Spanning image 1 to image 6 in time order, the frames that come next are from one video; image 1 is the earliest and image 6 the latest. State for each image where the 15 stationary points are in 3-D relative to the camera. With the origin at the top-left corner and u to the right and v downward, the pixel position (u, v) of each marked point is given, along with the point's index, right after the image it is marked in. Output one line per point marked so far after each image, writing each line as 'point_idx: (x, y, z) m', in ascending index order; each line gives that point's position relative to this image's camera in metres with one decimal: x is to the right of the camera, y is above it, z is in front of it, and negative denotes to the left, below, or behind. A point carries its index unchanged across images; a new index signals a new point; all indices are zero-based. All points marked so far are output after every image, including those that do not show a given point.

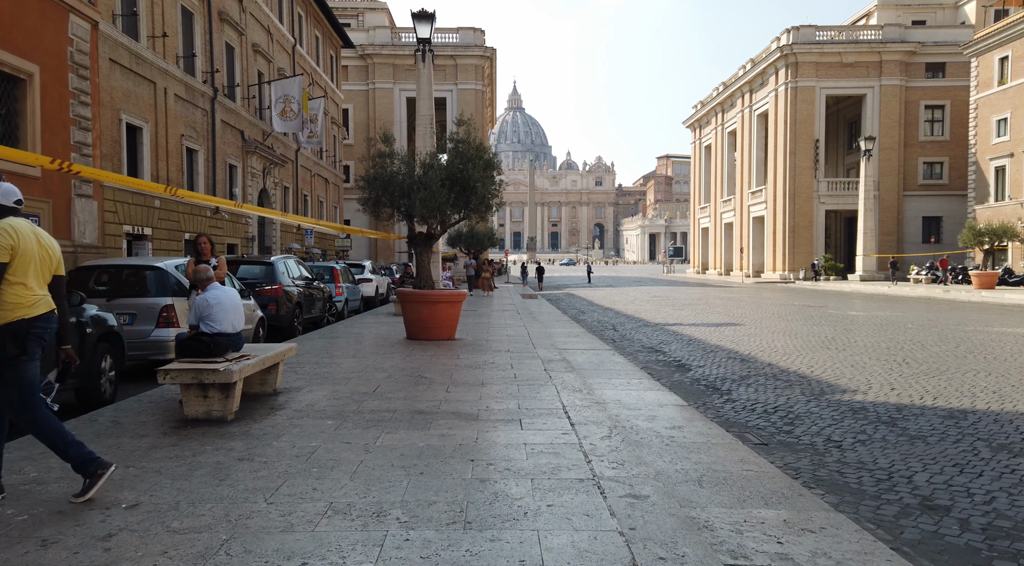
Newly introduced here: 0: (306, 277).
0: (-4.0, +0.1, +15.0) m
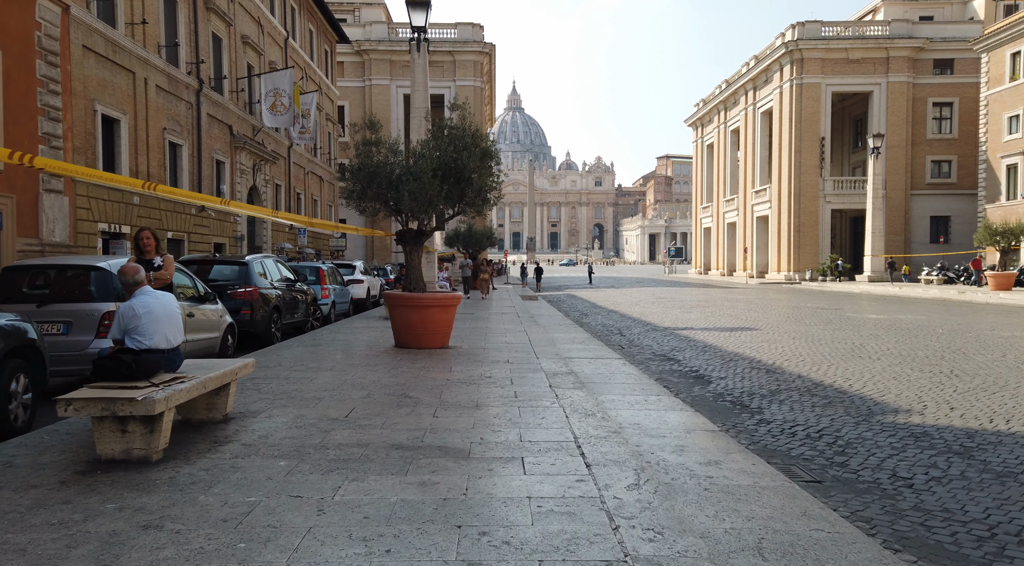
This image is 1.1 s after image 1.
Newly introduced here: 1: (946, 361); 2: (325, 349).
0: (-4.0, +0.1, +13.7) m
1: (+6.1, -1.1, +11.0) m
2: (-2.7, -0.9, +11.3) m
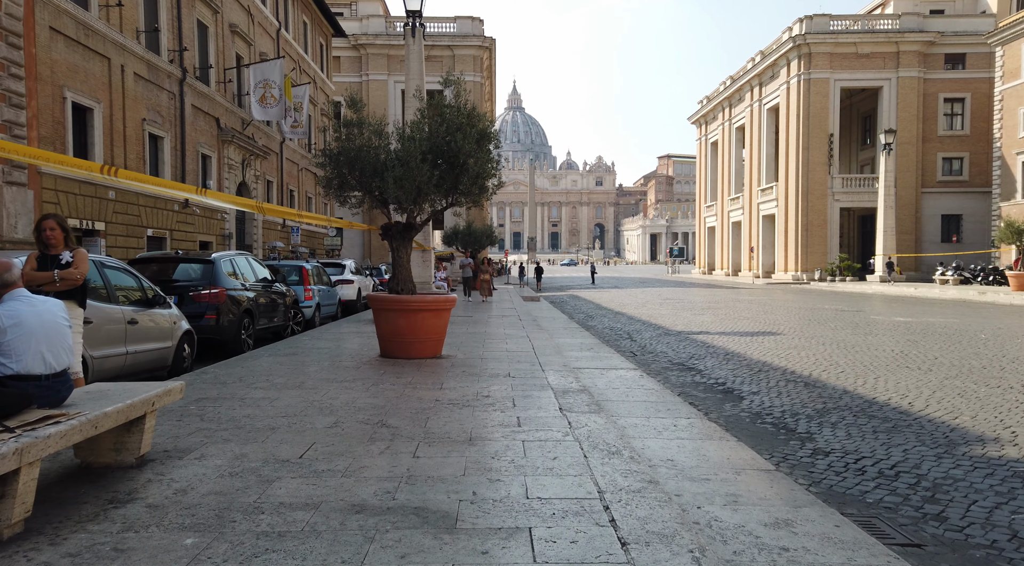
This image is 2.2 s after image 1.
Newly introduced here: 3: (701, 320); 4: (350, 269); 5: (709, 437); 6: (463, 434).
0: (-3.9, +0.1, +12.4) m
1: (+6.1, -1.1, +9.6) m
2: (-2.7, -0.9, +9.9) m
3: (+4.8, -0.9, +19.6) m
4: (-4.0, +0.3, +19.0) m
5: (+1.6, -1.3, +6.3) m
6: (-0.4, -1.1, +5.4) m
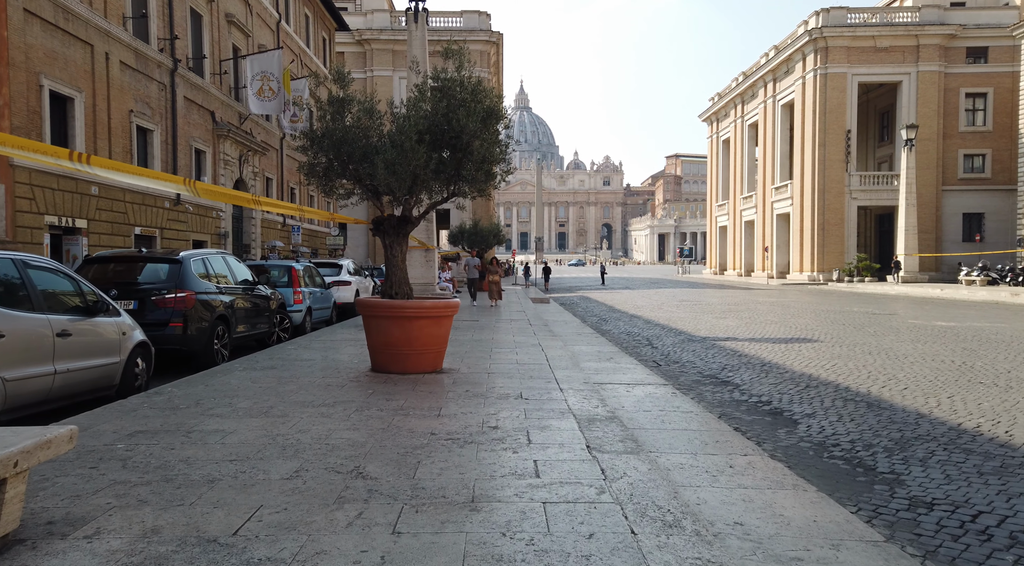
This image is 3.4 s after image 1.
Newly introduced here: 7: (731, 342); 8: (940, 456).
0: (-3.8, 0.0, +11.0) m
1: (+6.3, -1.1, +8.2) m
2: (-2.6, -1.0, +8.5) m
3: (+5.0, -1.0, +18.2) m
4: (-3.8, +0.3, +17.7) m
5: (+1.7, -1.3, +5.0) m
6: (-0.3, -1.1, +4.1) m
7: (+4.1, -1.1, +14.5) m
8: (+3.3, -1.3, +6.0) m
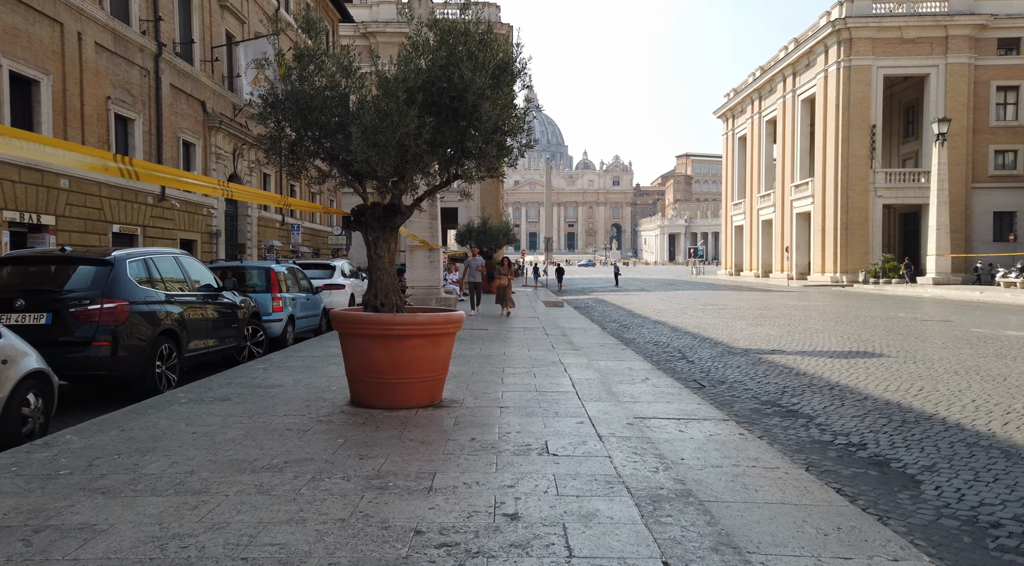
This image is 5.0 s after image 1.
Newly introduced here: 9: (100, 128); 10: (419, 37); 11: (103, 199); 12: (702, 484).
0: (-3.6, 0.0, +9.2) m
1: (+6.4, -1.2, +6.2) m
2: (-2.4, -1.0, +6.6) m
3: (+5.3, -1.1, +16.2) m
4: (-3.5, +0.2, +15.8) m
5: (+1.8, -1.4, +3.0) m
6: (-0.2, -1.1, +2.1) m
7: (+4.3, -1.2, +12.5) m
8: (+3.5, -1.4, +4.1) m
9: (-10.1, +3.8, +19.0) m
10: (-0.8, +2.1, +6.6) m
11: (-10.0, +2.1, +19.1) m
12: (+1.2, -1.2, +4.9) m
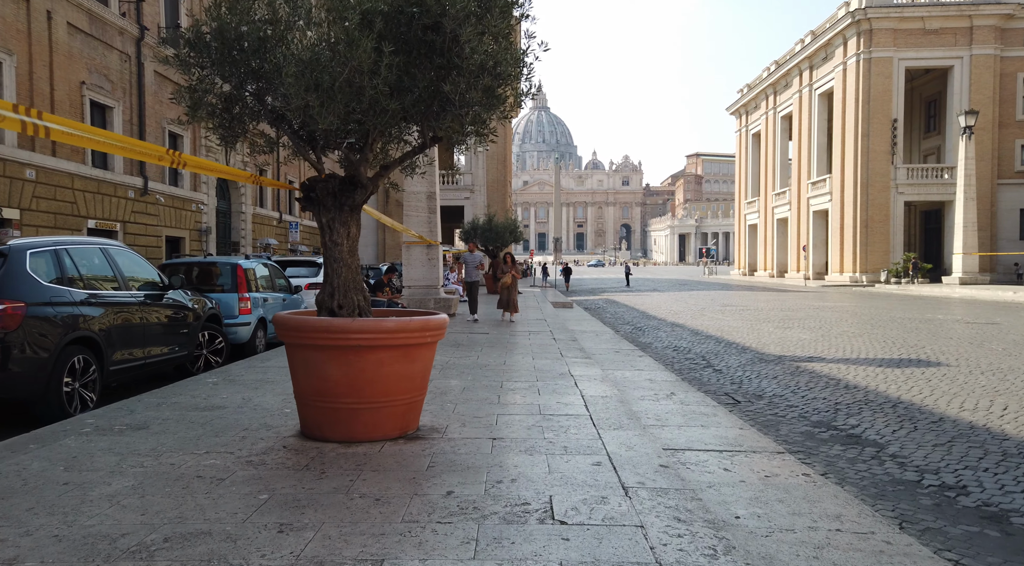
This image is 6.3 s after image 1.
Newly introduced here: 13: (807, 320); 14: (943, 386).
0: (-3.6, 0.0, +7.7) m
1: (+6.4, -1.2, +4.6) m
2: (-2.4, -1.0, +5.2) m
3: (+5.4, -1.0, +14.7) m
4: (-3.4, +0.3, +14.3) m
5: (+1.8, -1.3, +1.5) m
6: (-0.2, -1.1, +0.6) m
7: (+4.3, -1.2, +11.0) m
8: (+3.4, -1.4, +2.5) m
9: (-10.0, +3.8, +17.7) m
10: (-0.8, +2.1, +5.1) m
11: (-9.9, +2.1, +17.7) m
12: (+1.1, -1.2, +3.4) m
13: (+7.7, -0.9, +20.0) m
14: (+5.1, -1.2, +9.2) m
